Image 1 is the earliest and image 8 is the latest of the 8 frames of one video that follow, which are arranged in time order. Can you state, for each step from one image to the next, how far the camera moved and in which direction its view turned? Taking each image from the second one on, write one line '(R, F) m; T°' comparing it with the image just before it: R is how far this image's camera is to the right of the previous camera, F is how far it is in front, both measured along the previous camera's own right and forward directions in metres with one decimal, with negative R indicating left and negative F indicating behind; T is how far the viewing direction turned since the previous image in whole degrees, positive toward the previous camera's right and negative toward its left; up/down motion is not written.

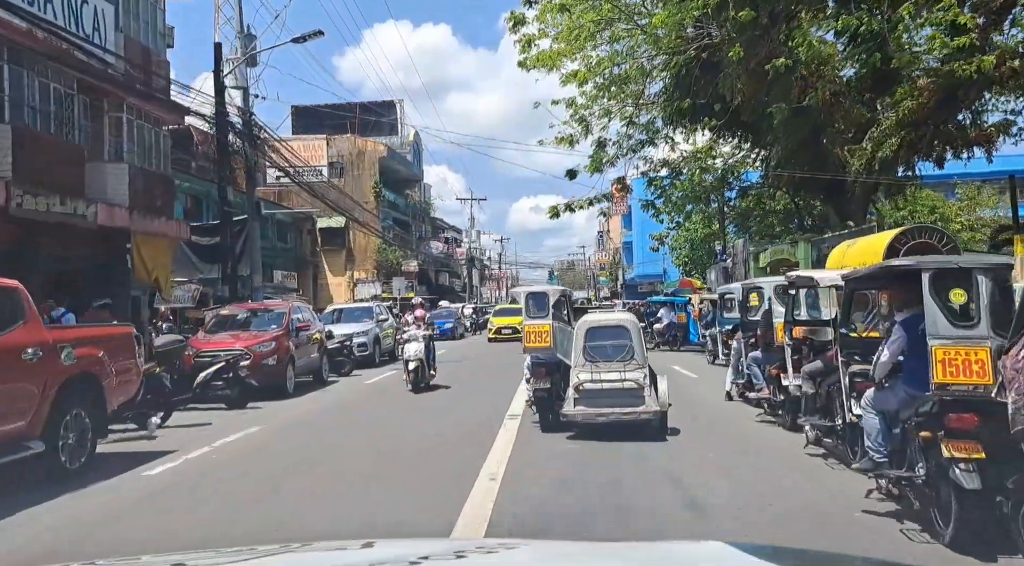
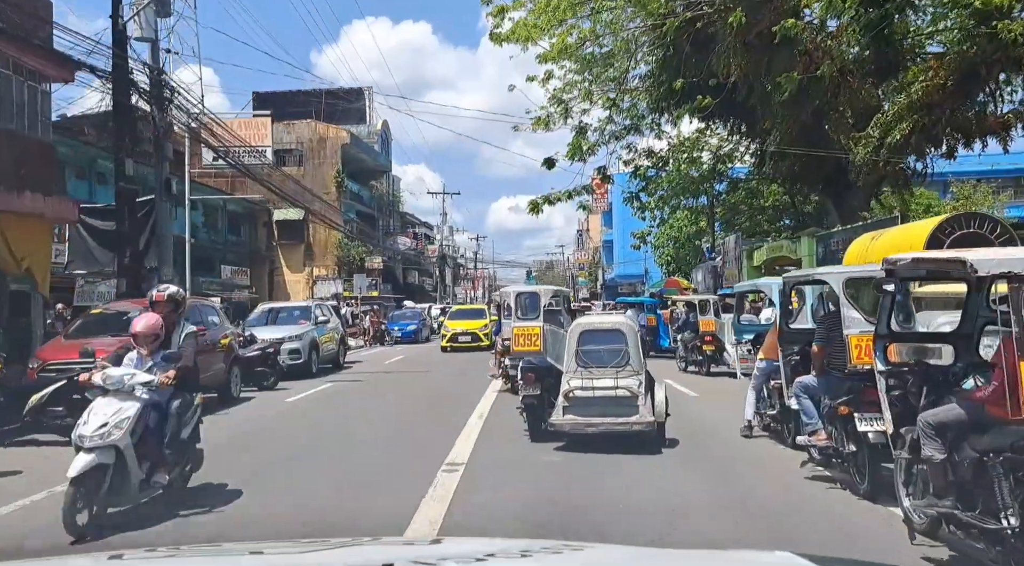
(+0.2, +2.0) m; +2°
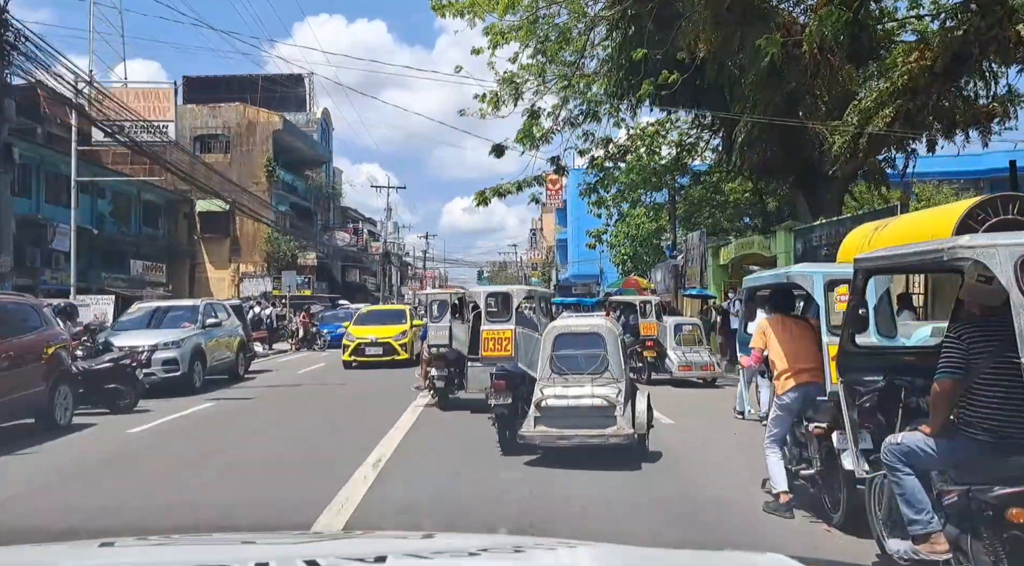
(+0.2, +1.9) m; +3°
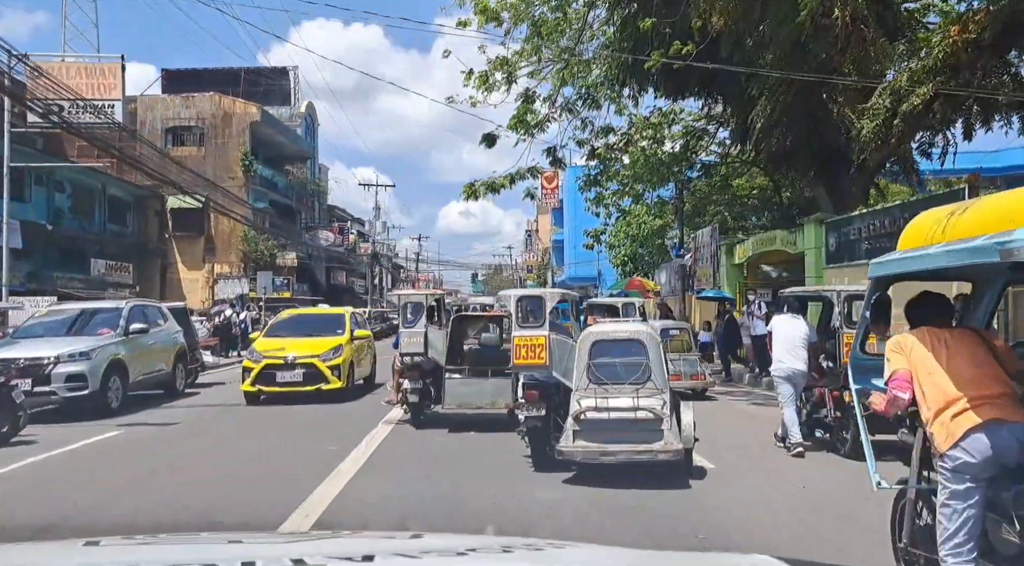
(+0.1, +1.6) m; 0°
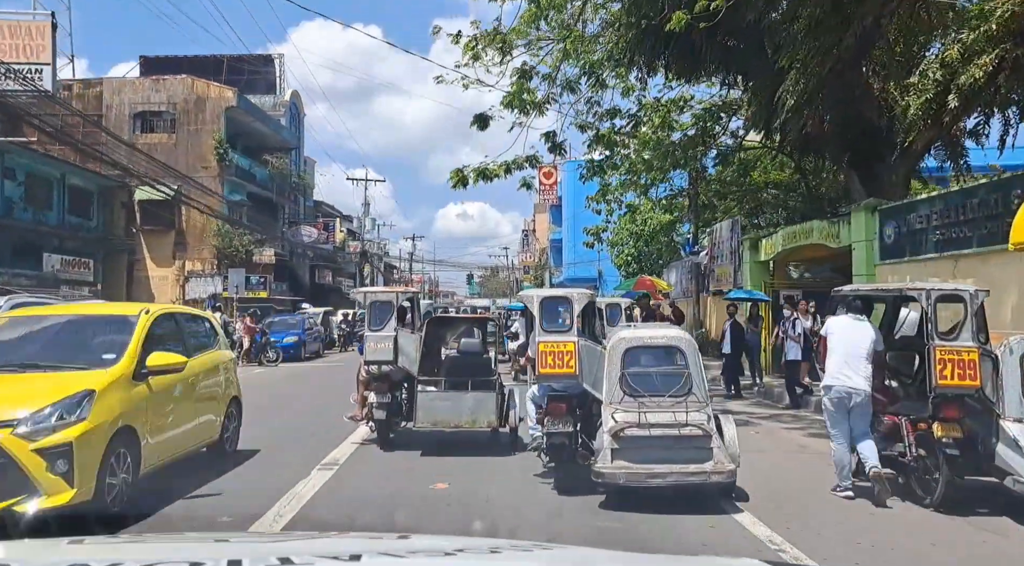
(0.0, +1.7) m; 0°
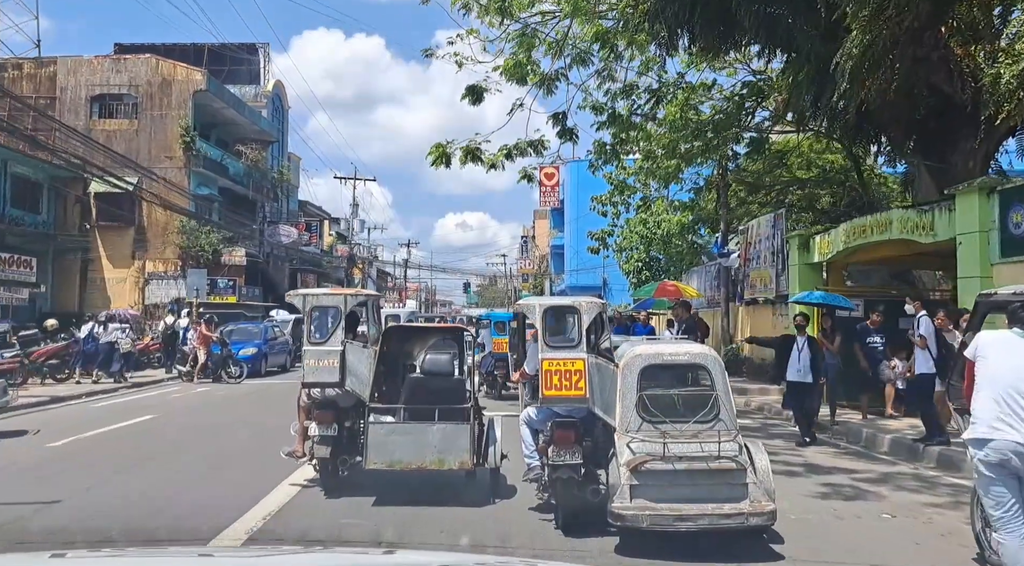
(0.0, +2.2) m; 0°
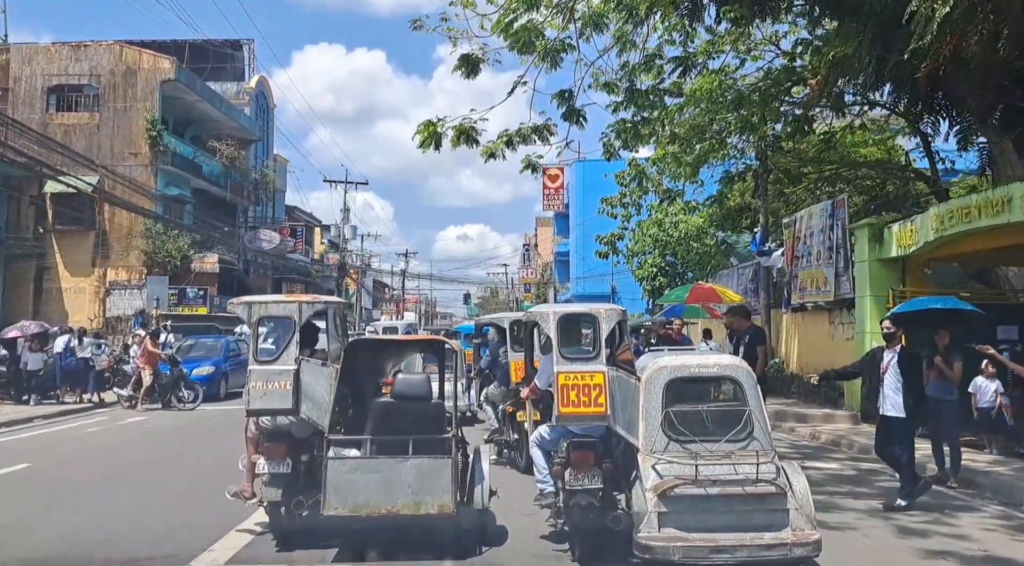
(0.0, +1.9) m; 0°
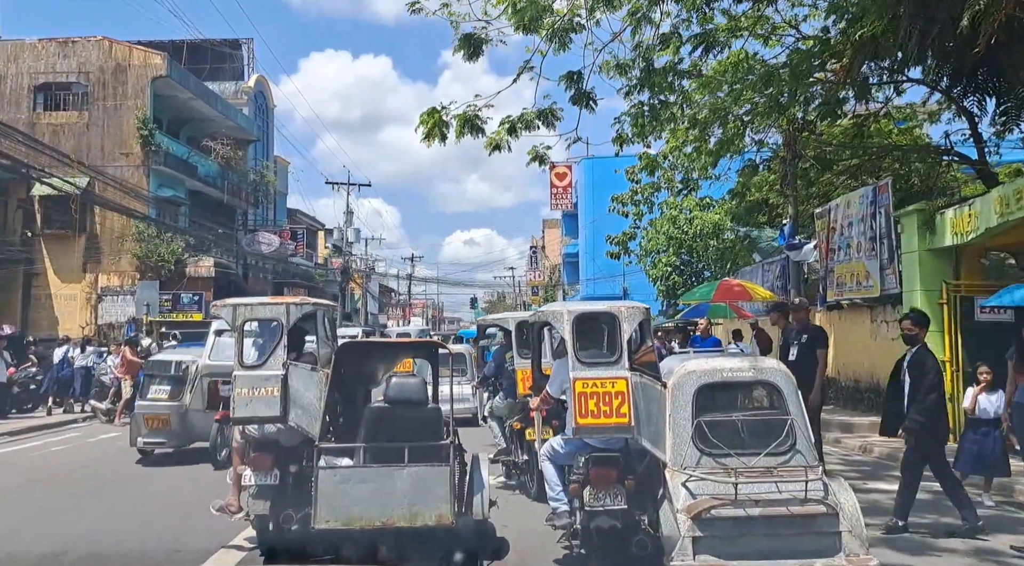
(0.0, +0.8) m; -1°
